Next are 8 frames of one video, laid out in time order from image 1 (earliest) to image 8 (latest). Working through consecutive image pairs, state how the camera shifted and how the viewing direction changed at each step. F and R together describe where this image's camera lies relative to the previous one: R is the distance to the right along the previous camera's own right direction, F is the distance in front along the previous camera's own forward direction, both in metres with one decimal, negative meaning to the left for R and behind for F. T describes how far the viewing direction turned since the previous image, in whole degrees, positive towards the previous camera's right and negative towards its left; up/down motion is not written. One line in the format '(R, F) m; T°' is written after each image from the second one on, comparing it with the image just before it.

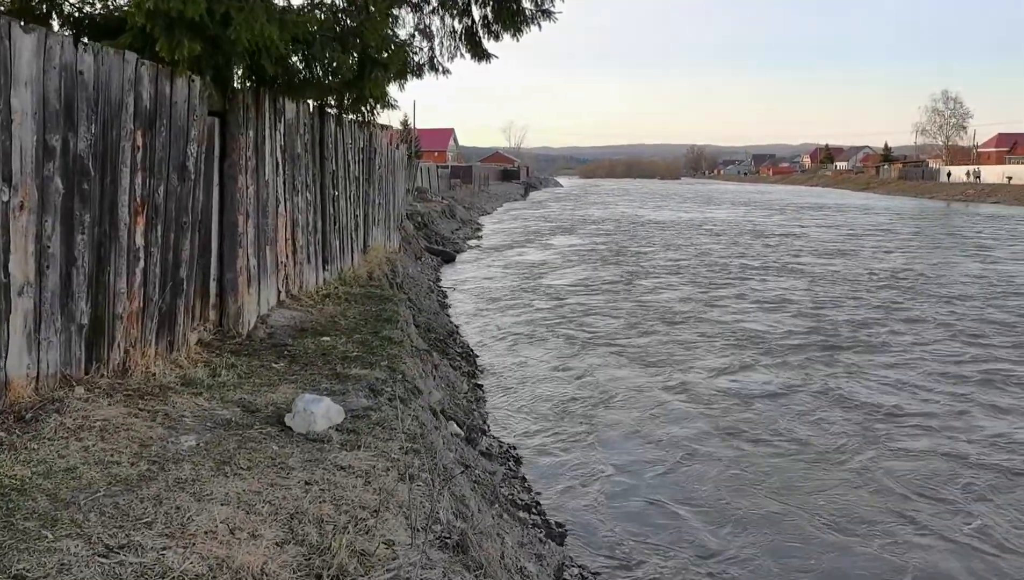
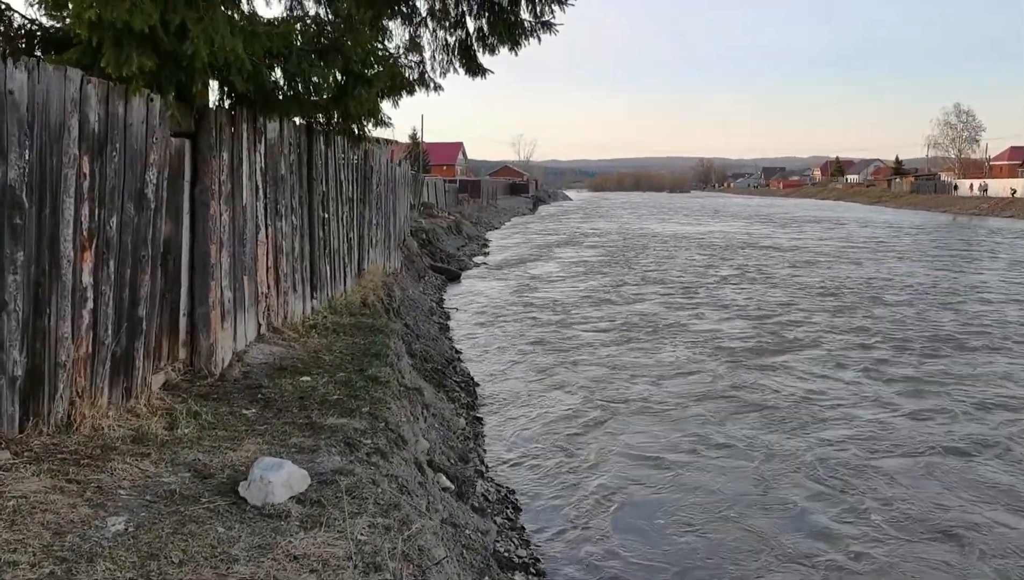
(+0.1, +0.5) m; -1°
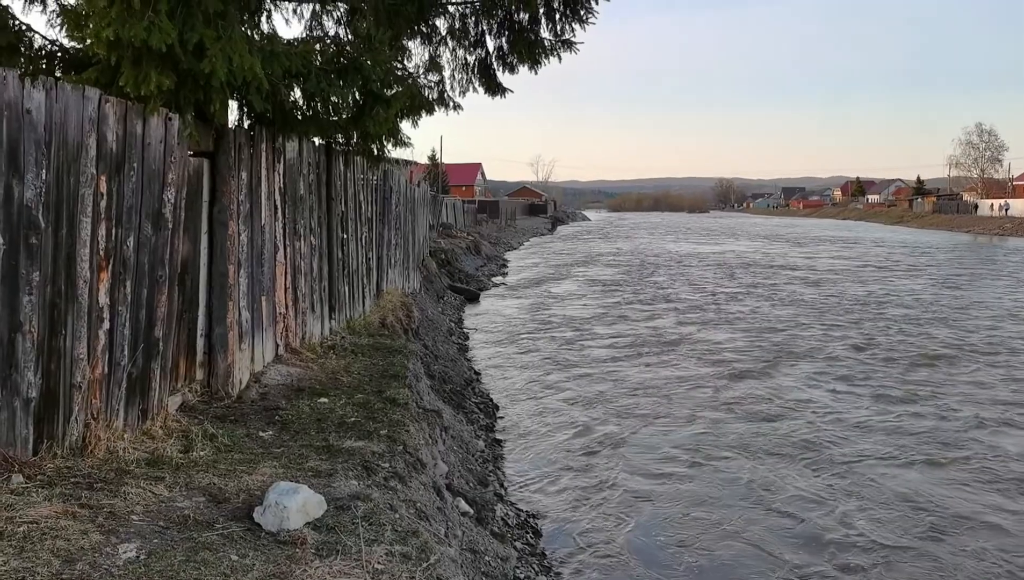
(0.0, +0.1) m; -1°
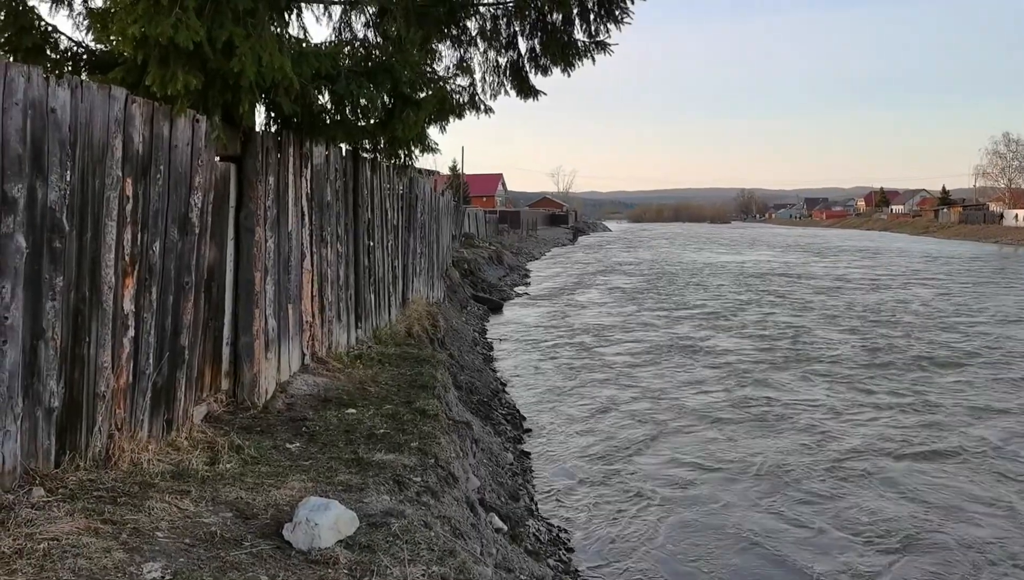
(-0.1, +0.2) m; -2°
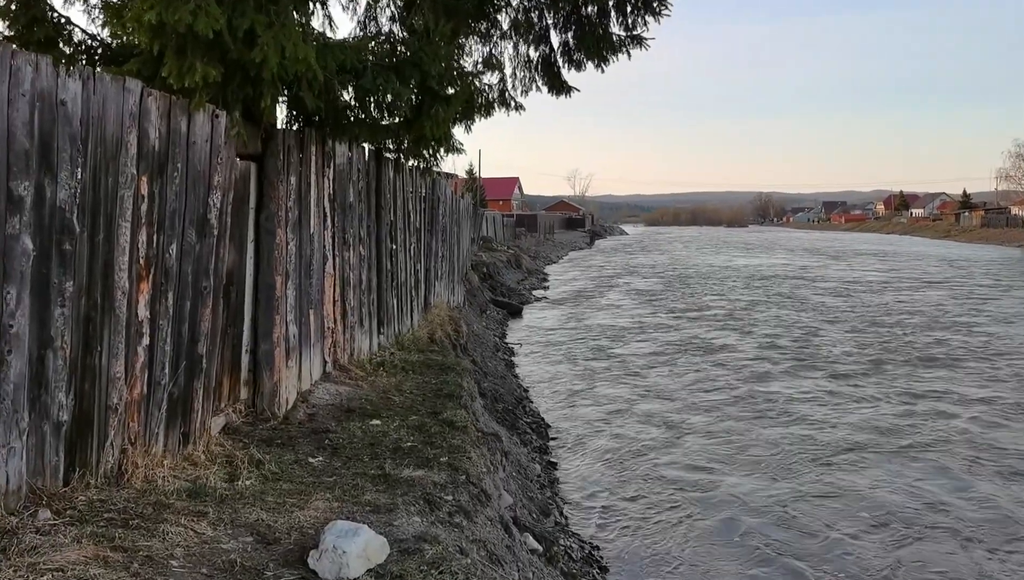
(-0.1, +0.3) m; -1°
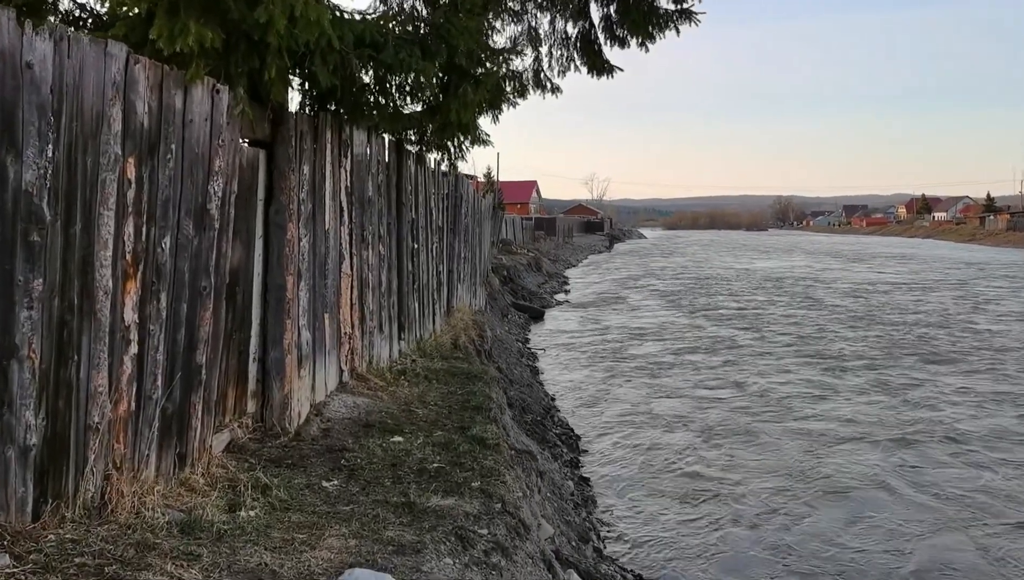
(-0.1, +0.5) m; -1°
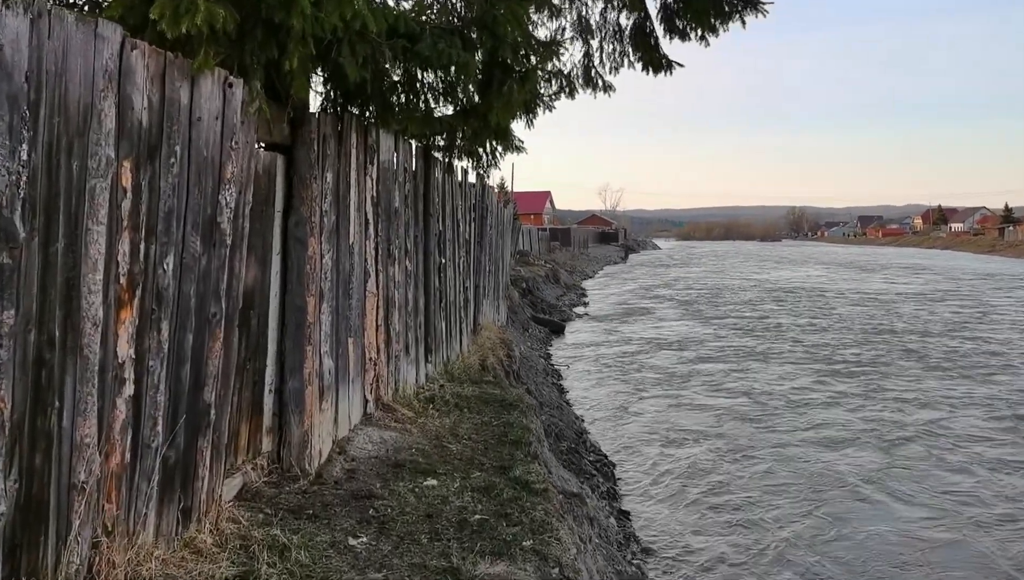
(-0.2, +0.5) m; -1°
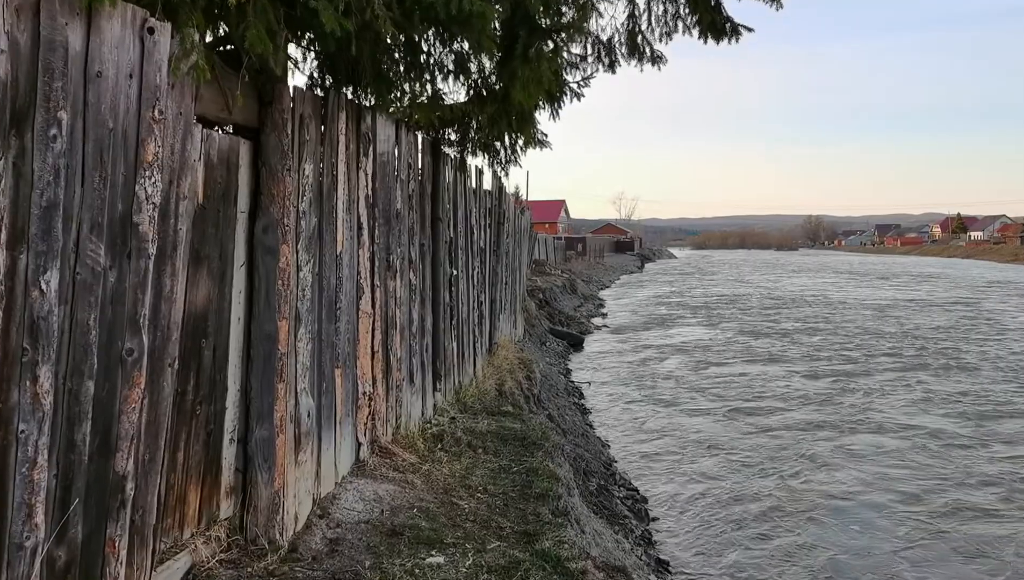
(-0.1, +0.8) m; -1°
